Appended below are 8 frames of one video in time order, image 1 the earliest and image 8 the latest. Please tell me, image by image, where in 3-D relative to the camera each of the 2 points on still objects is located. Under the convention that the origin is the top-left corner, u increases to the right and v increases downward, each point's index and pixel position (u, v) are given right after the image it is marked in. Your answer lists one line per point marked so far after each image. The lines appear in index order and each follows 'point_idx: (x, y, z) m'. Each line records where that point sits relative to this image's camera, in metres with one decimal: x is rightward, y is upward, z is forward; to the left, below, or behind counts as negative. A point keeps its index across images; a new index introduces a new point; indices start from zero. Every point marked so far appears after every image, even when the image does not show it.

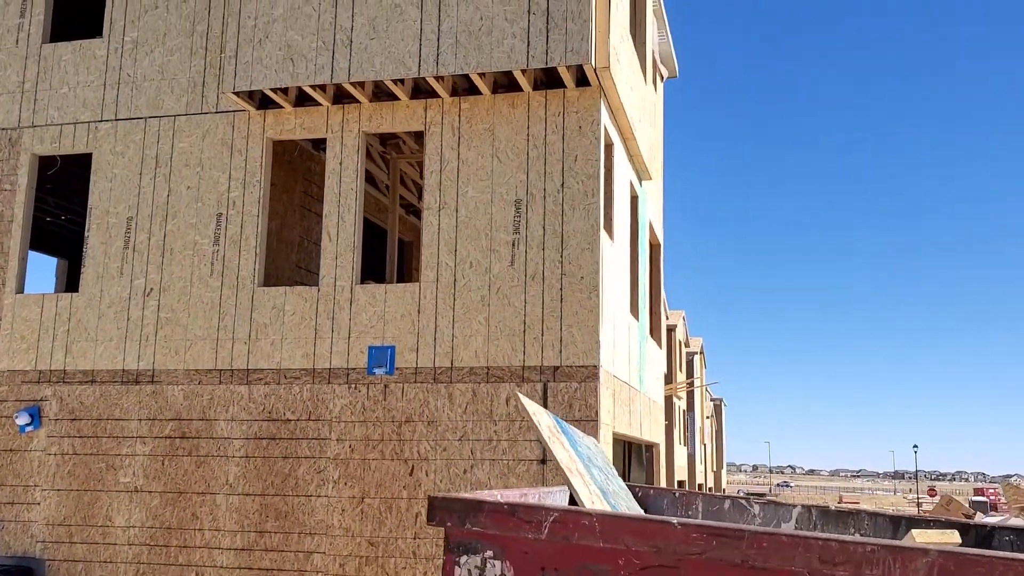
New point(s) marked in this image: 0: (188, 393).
0: (-3.4, -1.1, +9.5) m
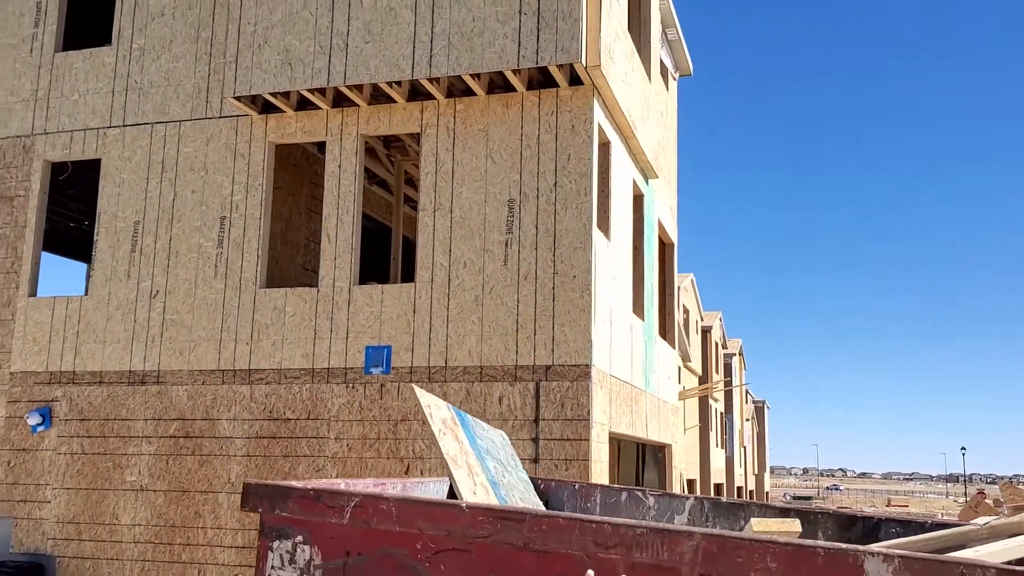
0: (-3.4, -1.1, +9.7) m
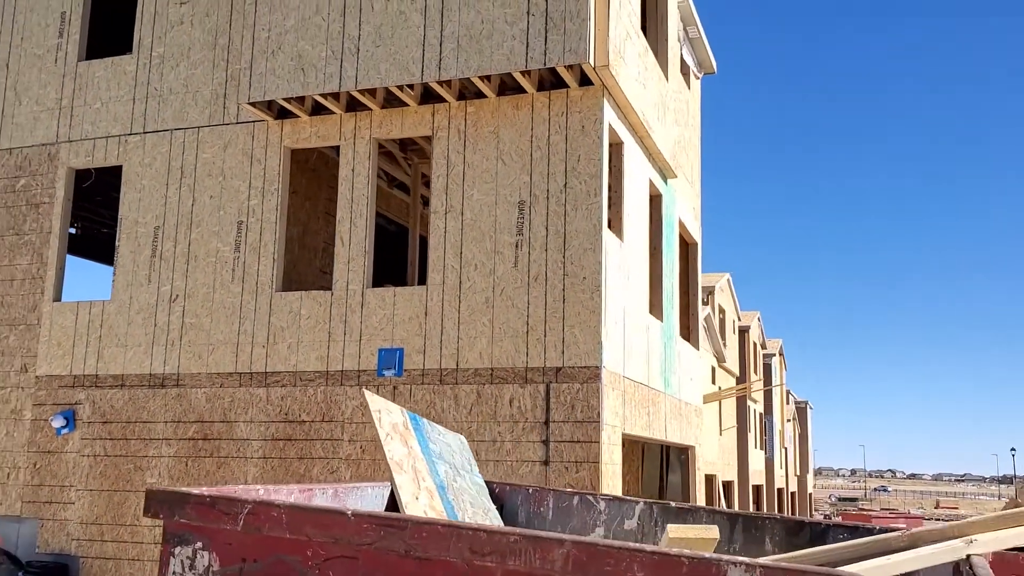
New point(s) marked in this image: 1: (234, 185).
0: (-3.2, -1.1, +9.8) m
1: (-3.1, +1.1, +10.2) m
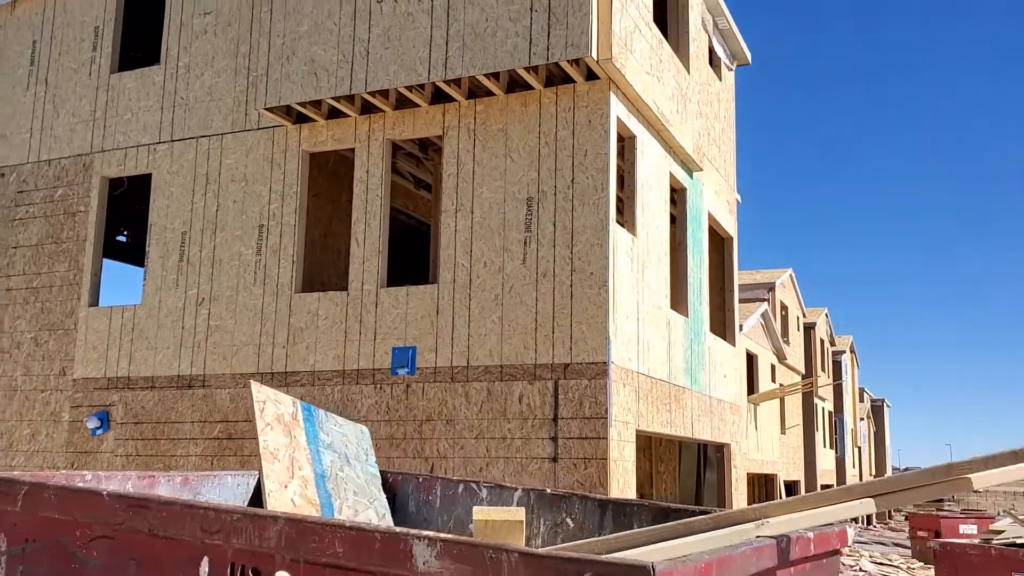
0: (-3.0, -1.2, +10.0) m
1: (-2.9, +1.1, +10.4) m
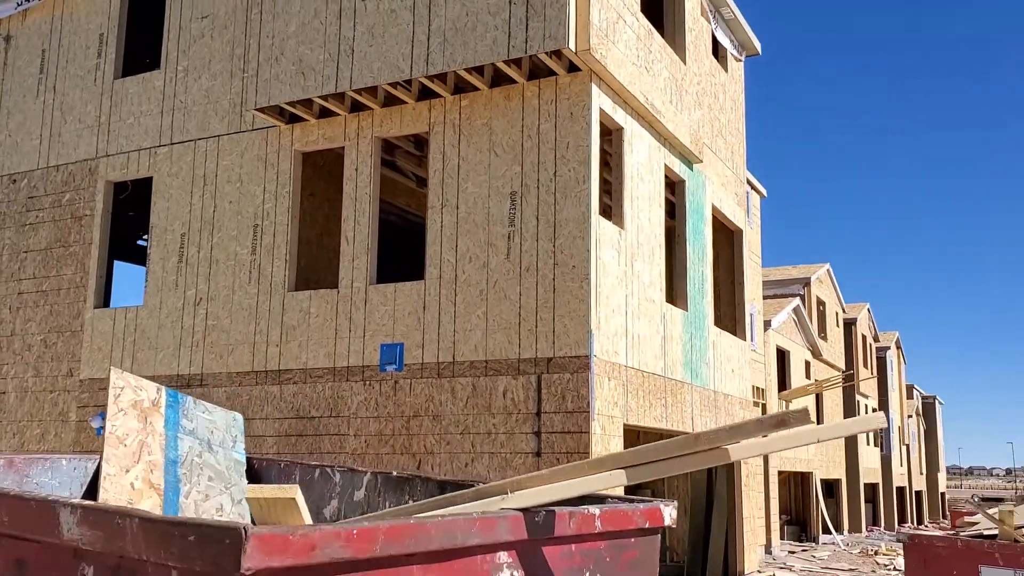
0: (-3.1, -1.2, +10.1) m
1: (-3.0, +1.1, +10.5) m
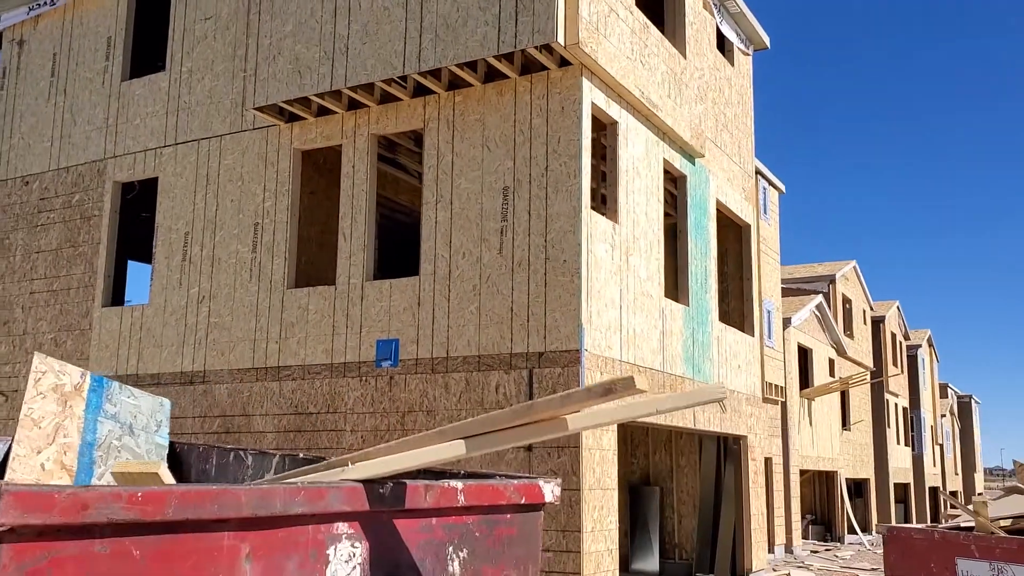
0: (-3.1, -1.1, +10.2) m
1: (-3.0, +1.2, +10.6) m
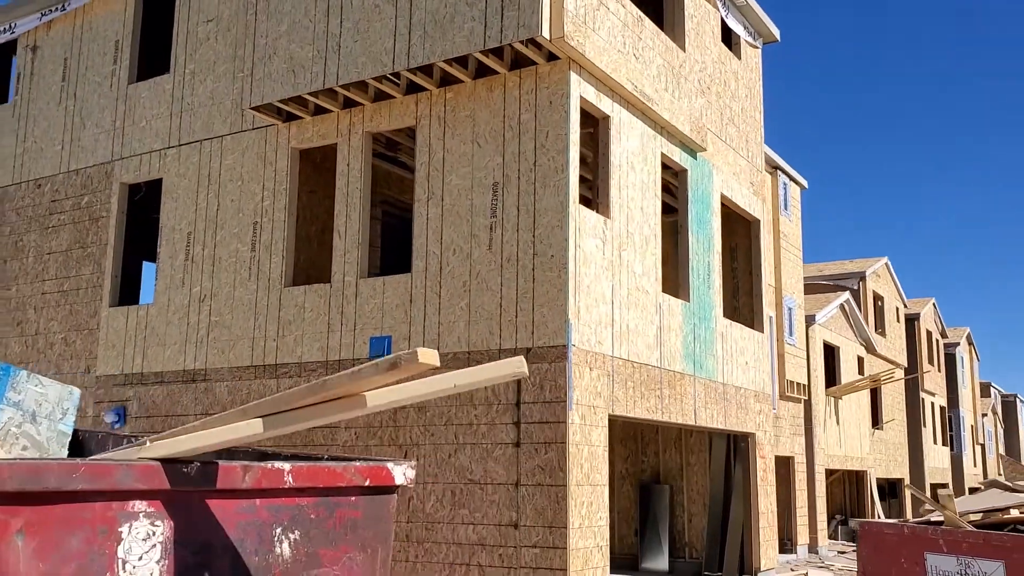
0: (-3.2, -1.1, +10.3) m
1: (-3.1, +1.2, +10.7) m
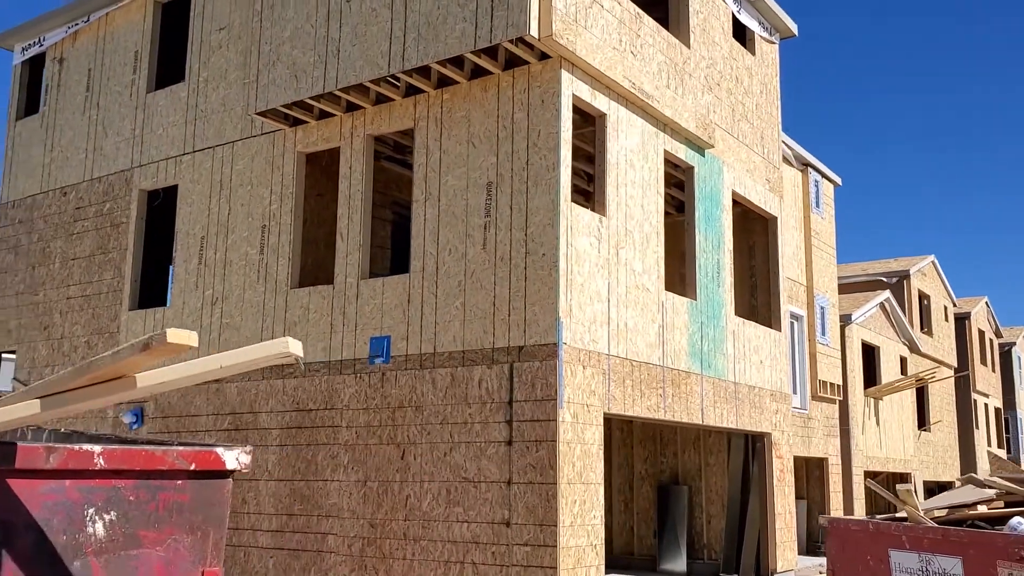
0: (-3.1, -1.2, +10.5) m
1: (-3.0, +1.1, +10.9) m
